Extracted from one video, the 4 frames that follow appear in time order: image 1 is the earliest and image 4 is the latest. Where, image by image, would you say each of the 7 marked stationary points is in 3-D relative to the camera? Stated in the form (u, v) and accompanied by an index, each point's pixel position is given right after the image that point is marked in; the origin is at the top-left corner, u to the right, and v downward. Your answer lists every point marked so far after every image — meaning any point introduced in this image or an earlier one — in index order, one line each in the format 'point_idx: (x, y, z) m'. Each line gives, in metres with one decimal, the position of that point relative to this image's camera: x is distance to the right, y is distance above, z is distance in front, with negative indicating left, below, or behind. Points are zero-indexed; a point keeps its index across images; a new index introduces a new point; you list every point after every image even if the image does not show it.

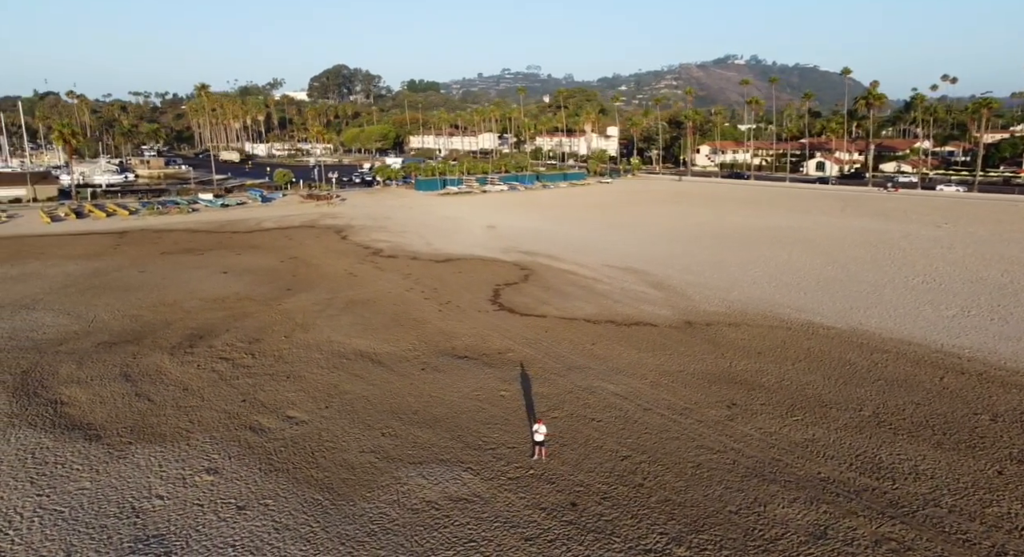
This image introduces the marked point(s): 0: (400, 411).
0: (-2.0, -2.4, +11.8) m
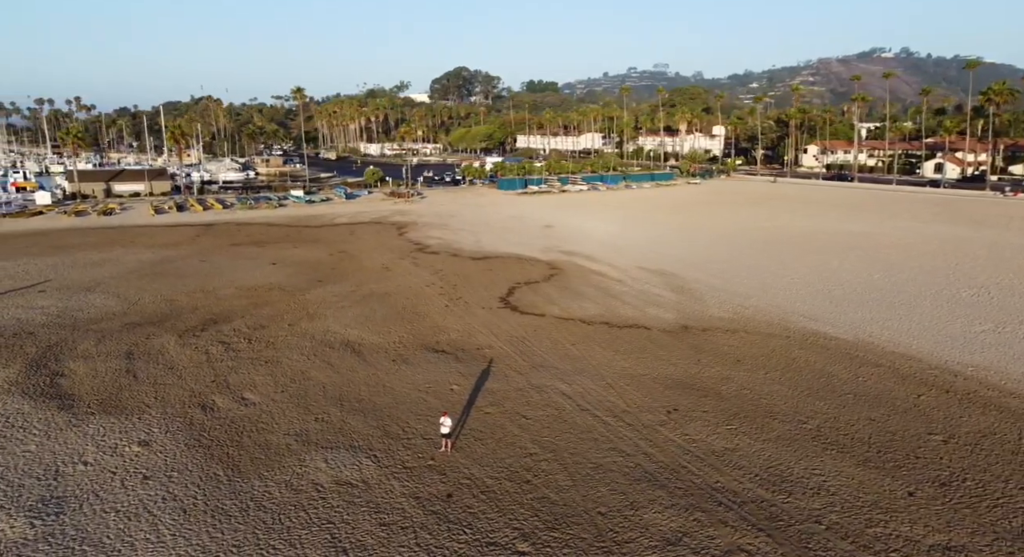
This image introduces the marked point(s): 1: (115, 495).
0: (-3.1, -2.3, +12.1) m
1: (-5.1, -2.8, +8.3) m
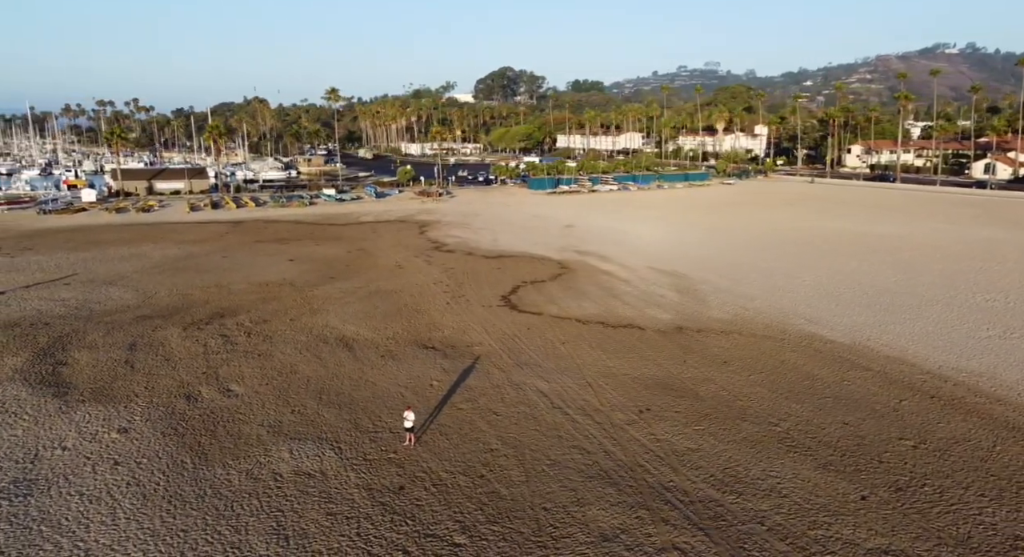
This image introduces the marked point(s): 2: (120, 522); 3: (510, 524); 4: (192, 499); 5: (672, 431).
0: (-3.5, -2.2, +12.3) m
1: (-5.7, -2.7, +8.6) m
2: (-4.5, -2.8, +7.4) m
3: (0.0, -2.8, +7.3) m
4: (-3.9, -2.7, +7.9) m
5: (+2.5, -2.4, +10.2) m
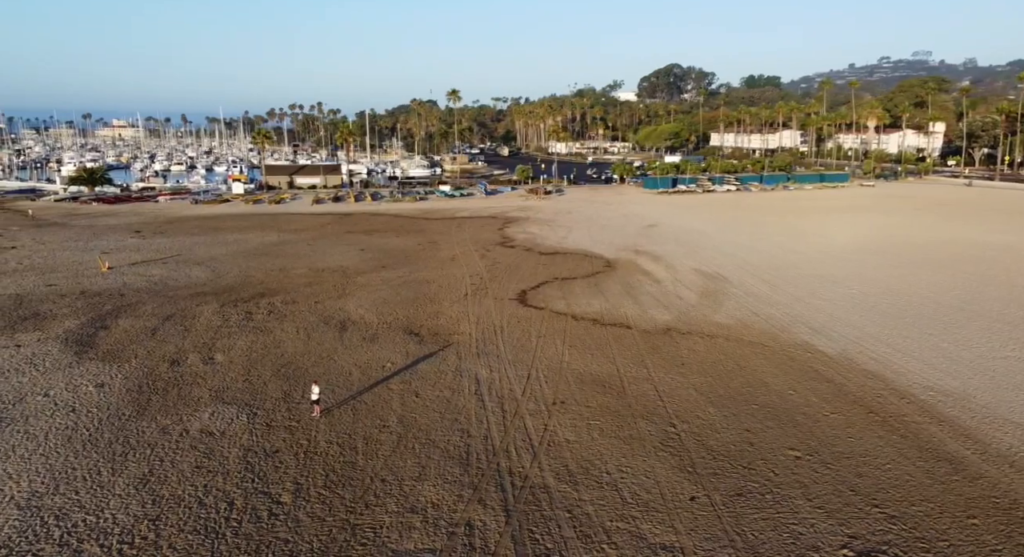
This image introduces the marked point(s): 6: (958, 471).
0: (-4.7, -1.9, +13.6) m
1: (-7.5, -2.2, +10.2) m
2: (-6.5, -2.4, +8.8) m
3: (-2.1, -2.6, +8.0) m
4: (-5.9, -2.4, +9.3) m
5: (+0.9, -2.3, +10.4) m
6: (+5.9, -2.6, +8.5) m
